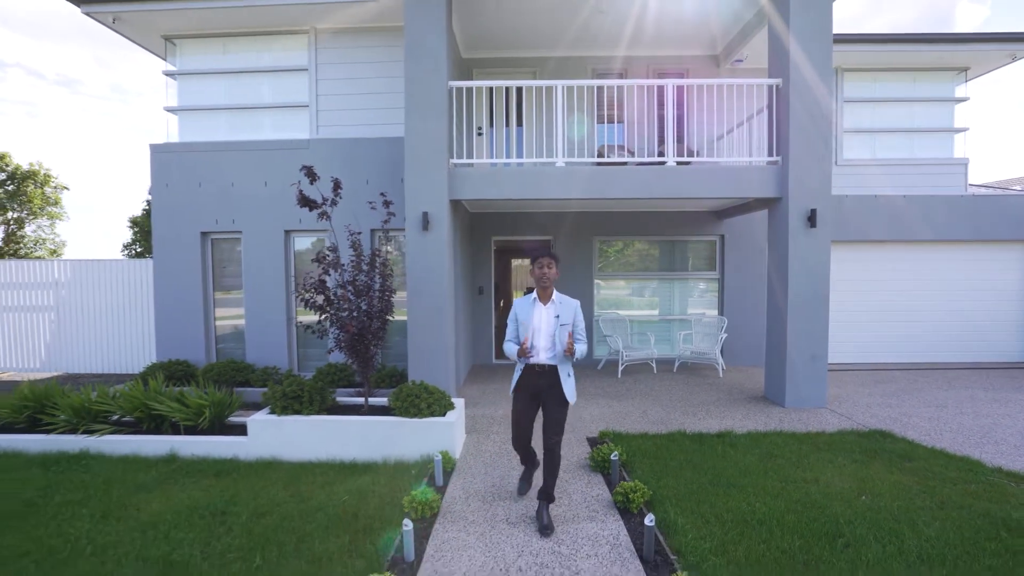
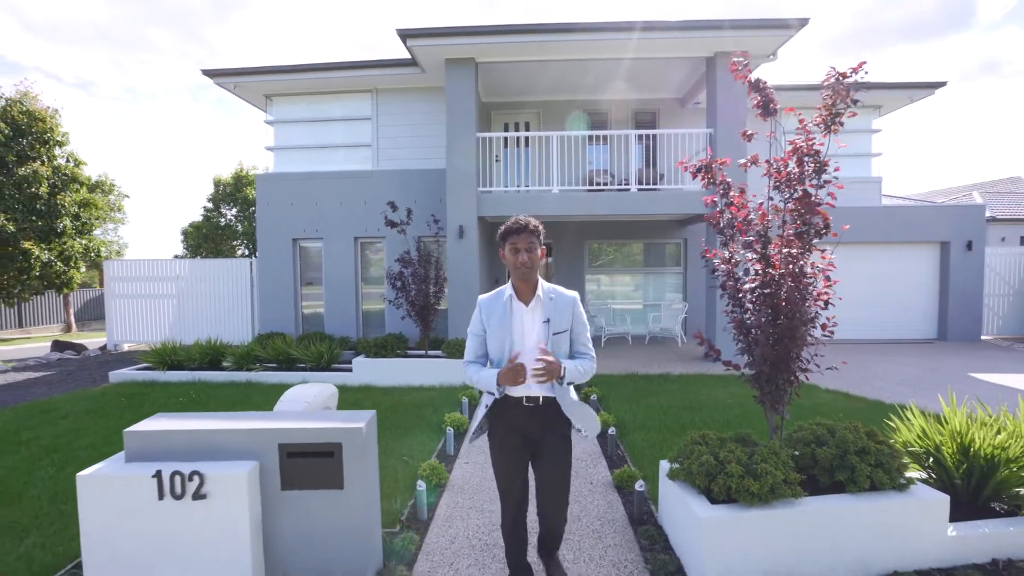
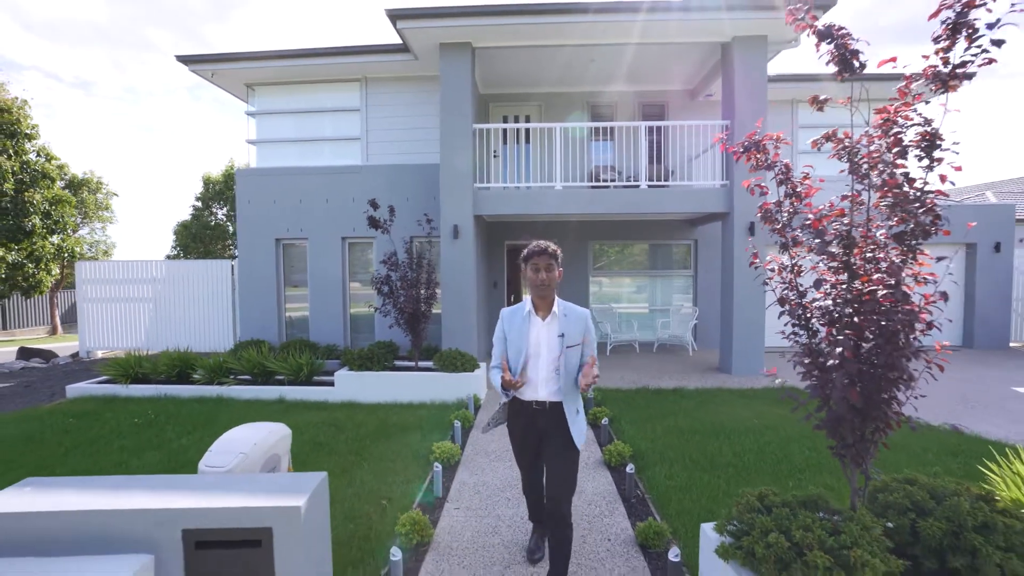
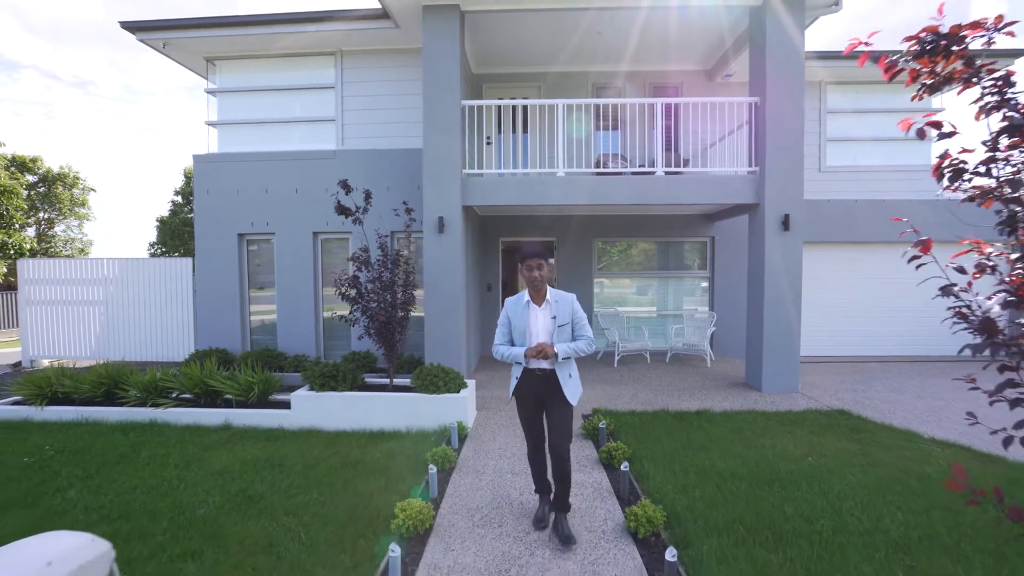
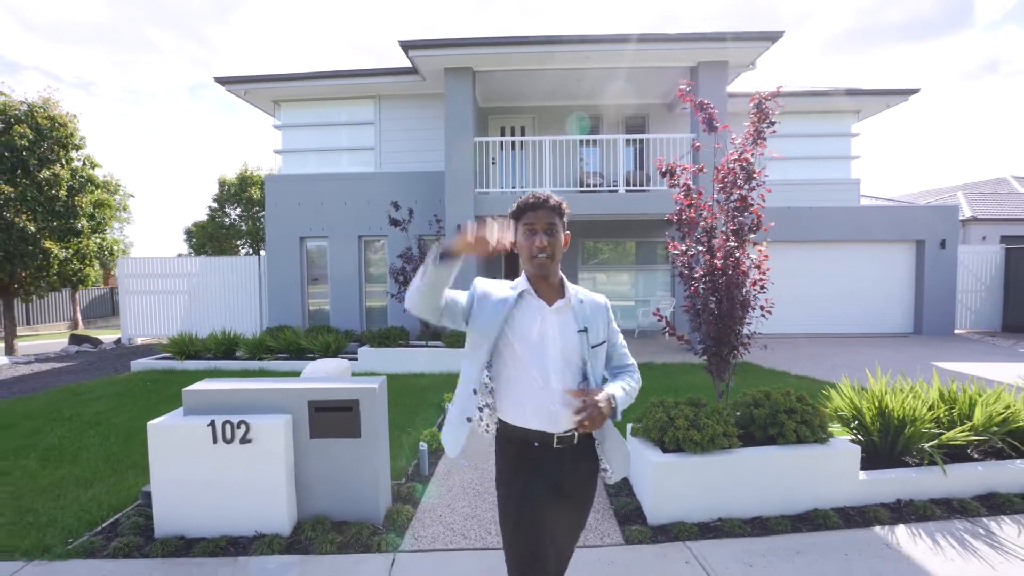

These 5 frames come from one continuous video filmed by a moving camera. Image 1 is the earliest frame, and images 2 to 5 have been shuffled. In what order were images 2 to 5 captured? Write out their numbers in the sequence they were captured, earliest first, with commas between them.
4, 3, 2, 5
